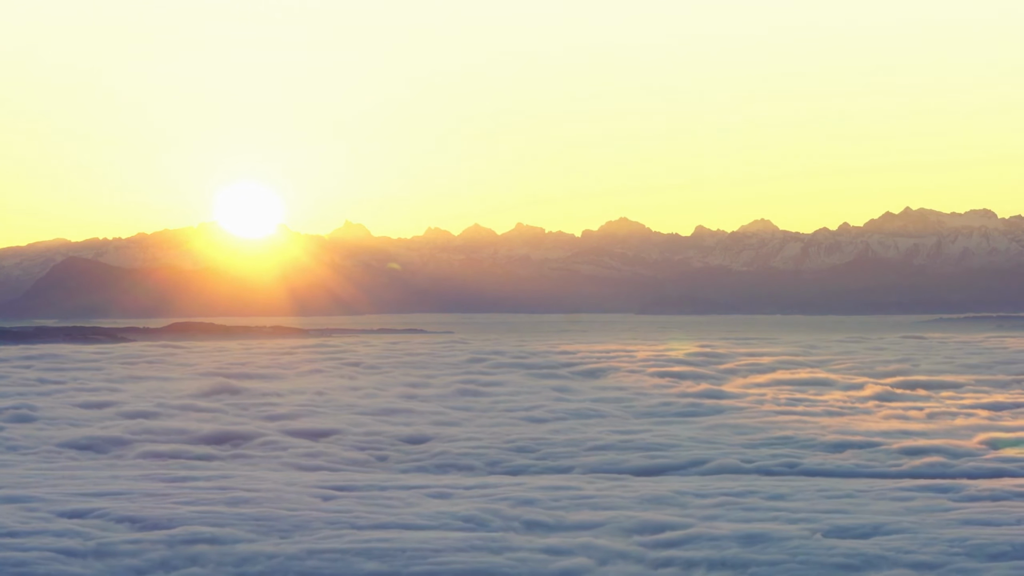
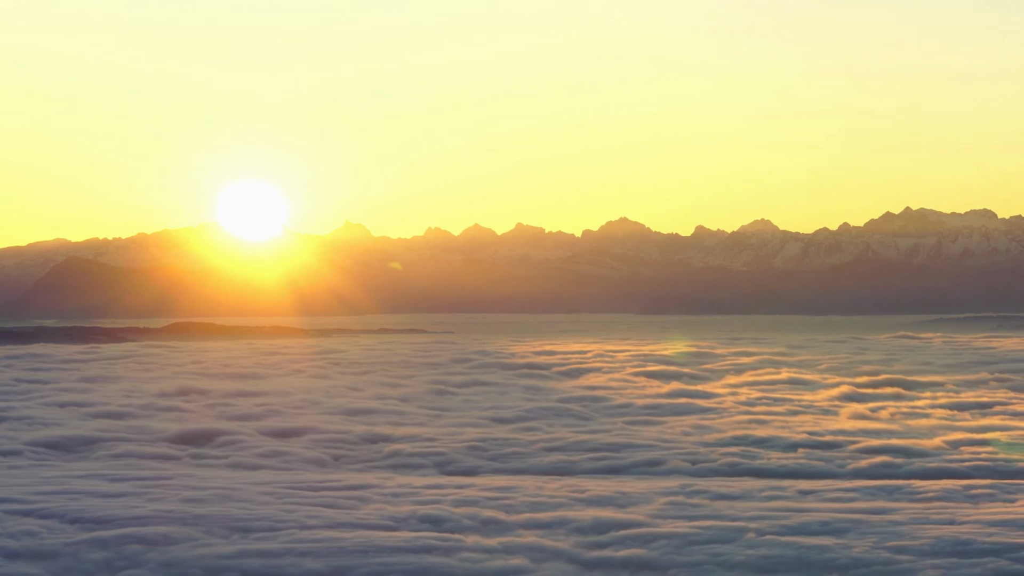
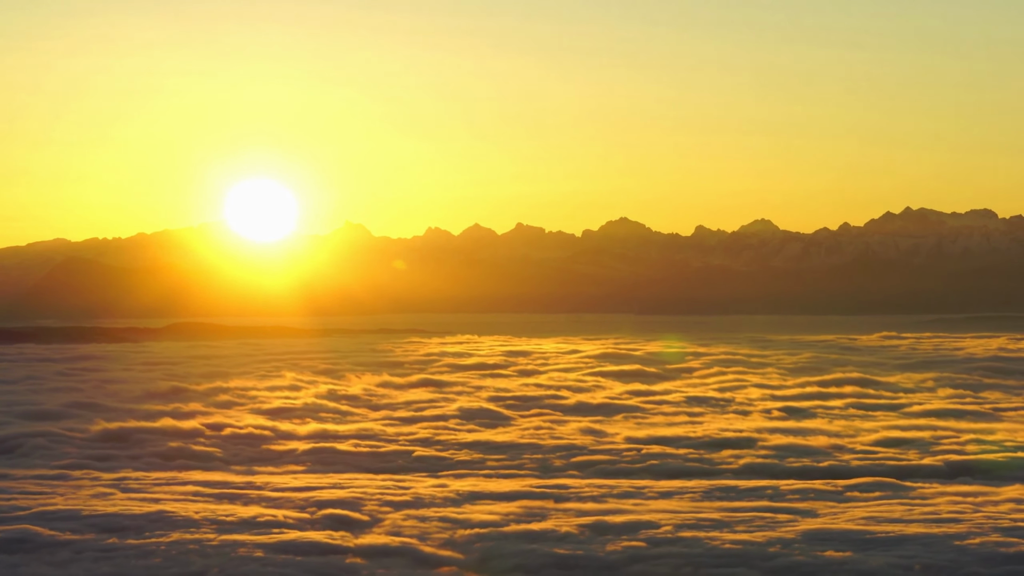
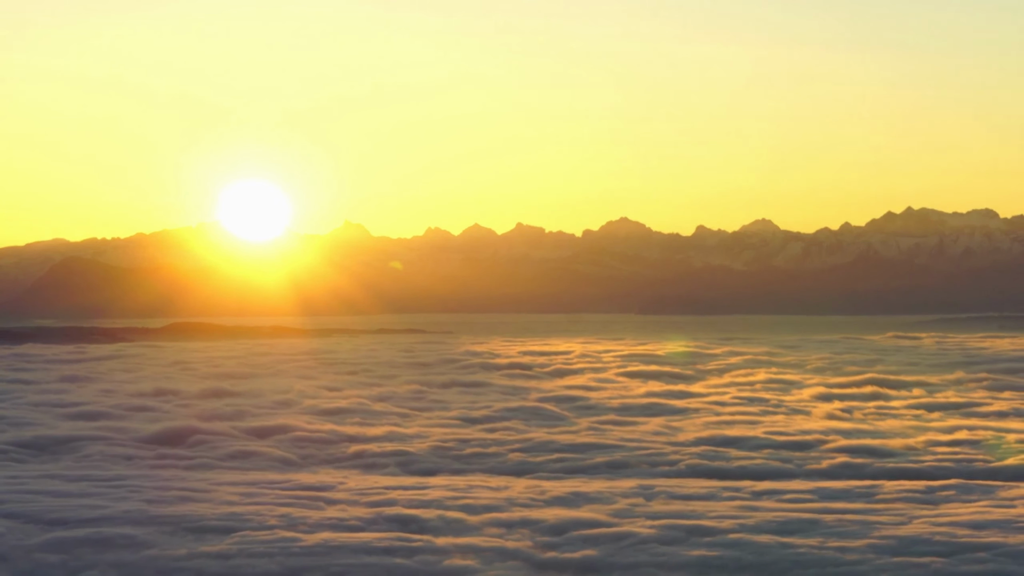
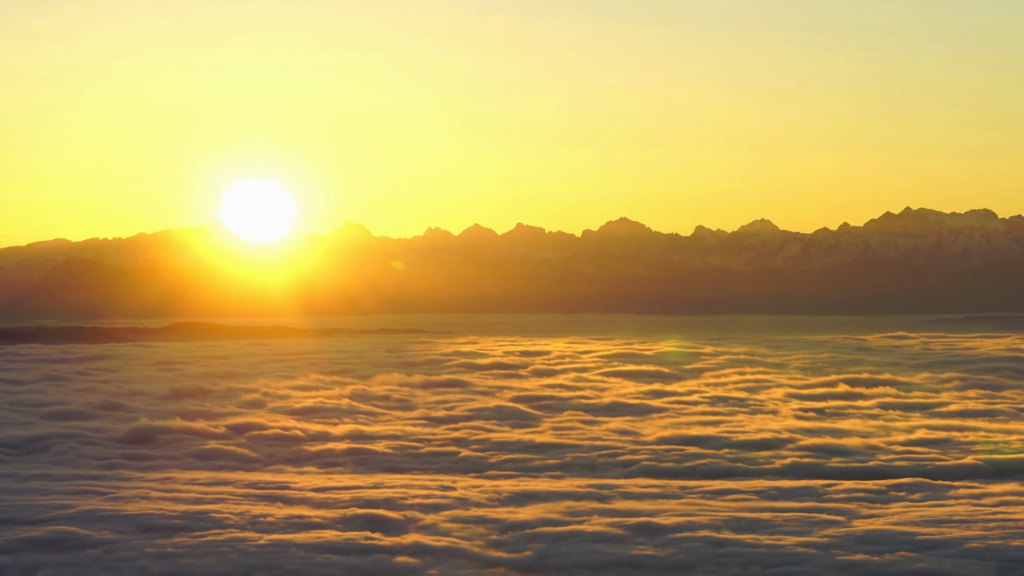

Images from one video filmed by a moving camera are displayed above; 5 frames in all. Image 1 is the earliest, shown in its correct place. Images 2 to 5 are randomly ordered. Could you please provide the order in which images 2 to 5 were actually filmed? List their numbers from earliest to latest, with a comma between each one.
2, 4, 5, 3
